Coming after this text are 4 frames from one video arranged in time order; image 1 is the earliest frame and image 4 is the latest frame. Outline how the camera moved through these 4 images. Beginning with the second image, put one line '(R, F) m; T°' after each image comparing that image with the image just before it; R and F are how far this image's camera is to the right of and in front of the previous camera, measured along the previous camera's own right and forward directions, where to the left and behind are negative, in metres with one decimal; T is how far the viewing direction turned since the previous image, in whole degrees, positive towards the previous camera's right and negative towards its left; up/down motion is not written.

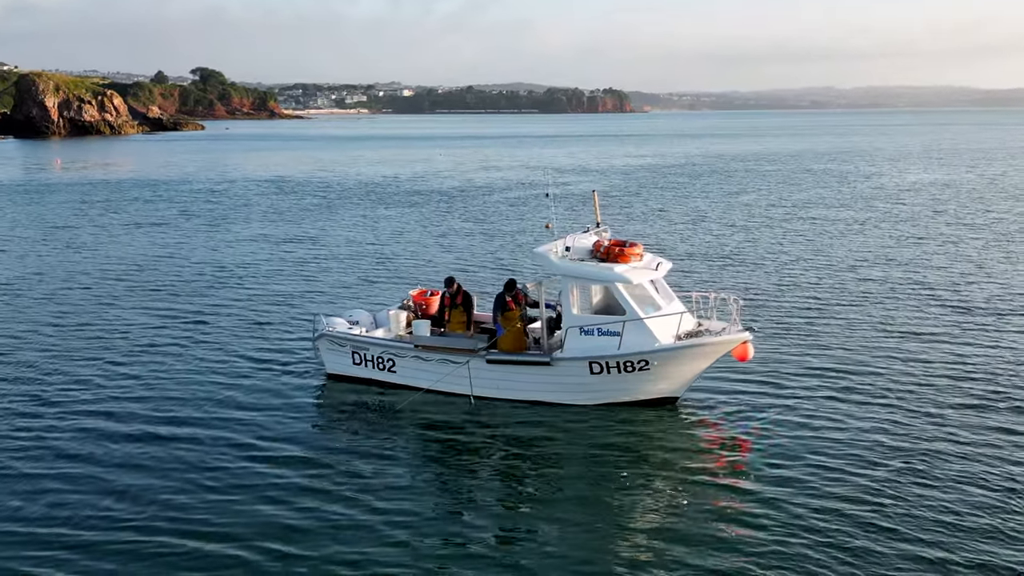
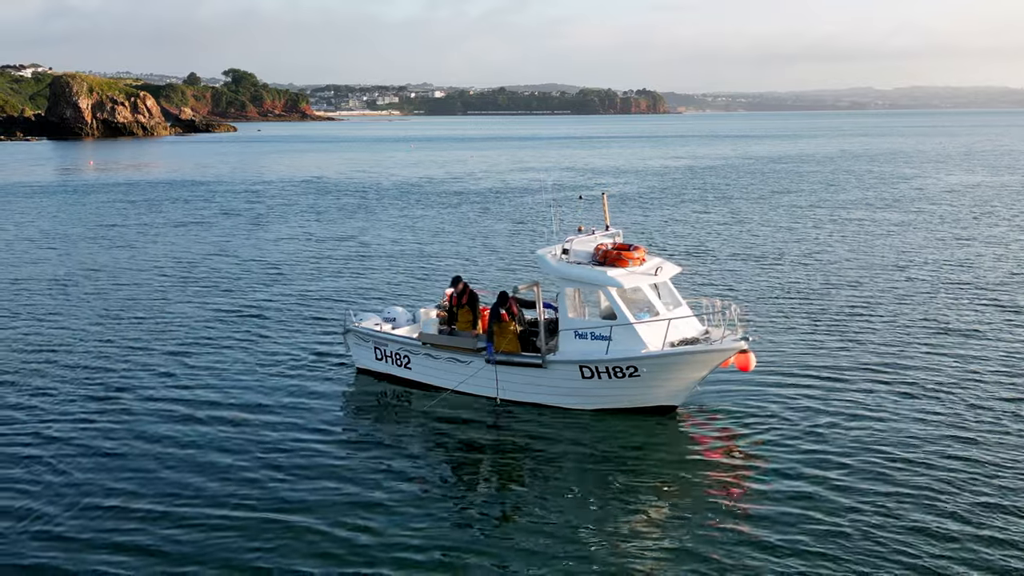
(-0.6, +1.0) m; -2°
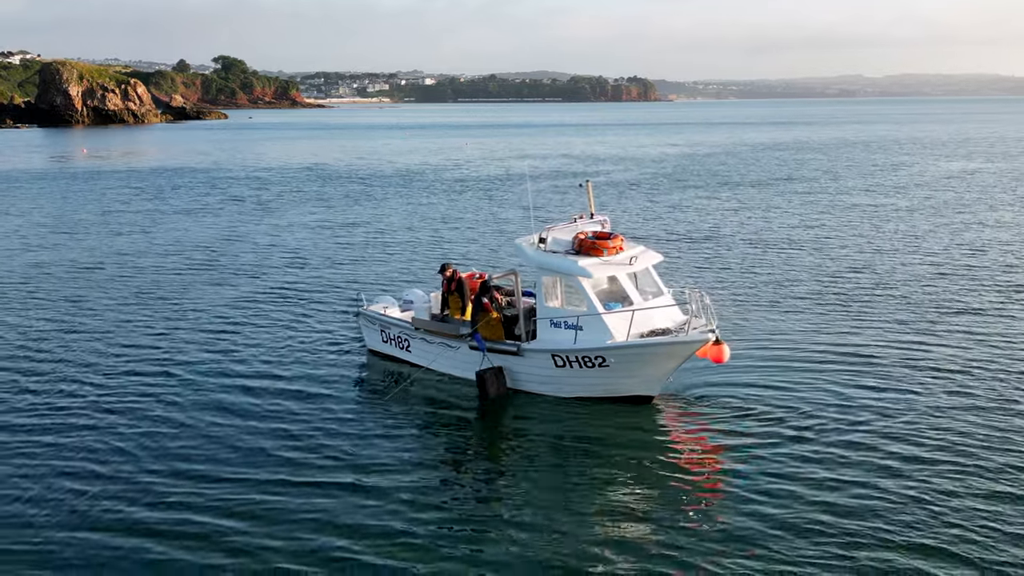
(-1.1, -0.3) m; +1°
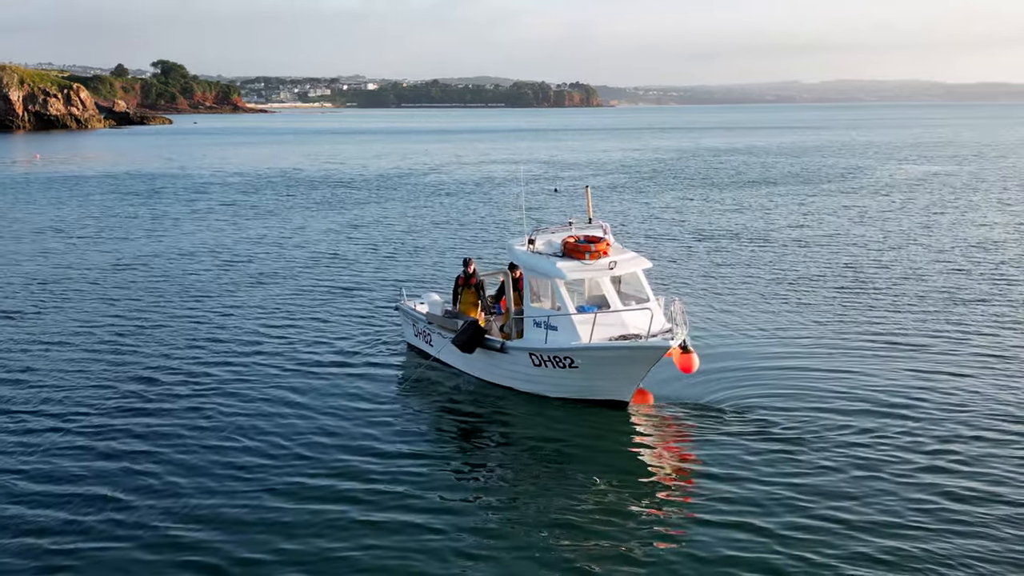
(-4.0, -1.1) m; +5°
